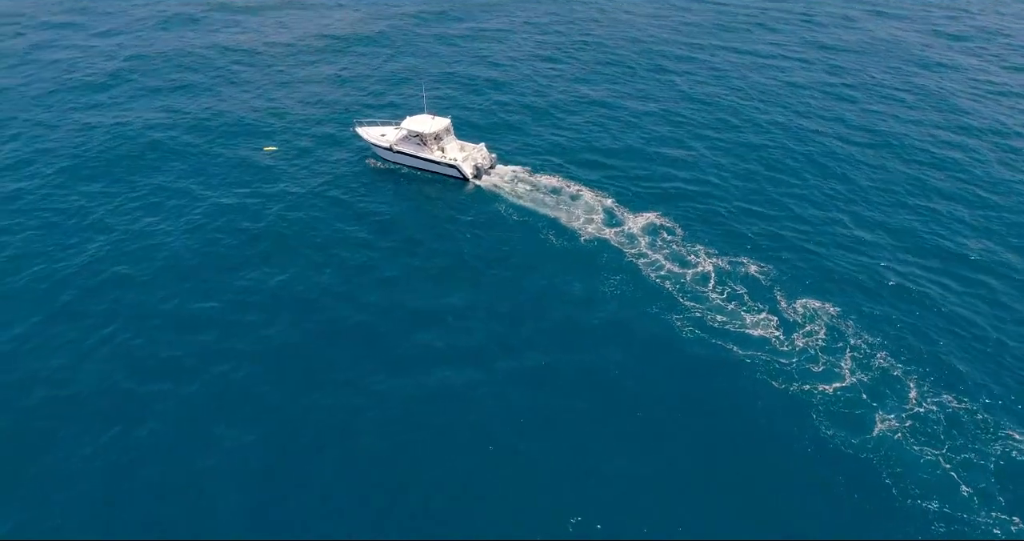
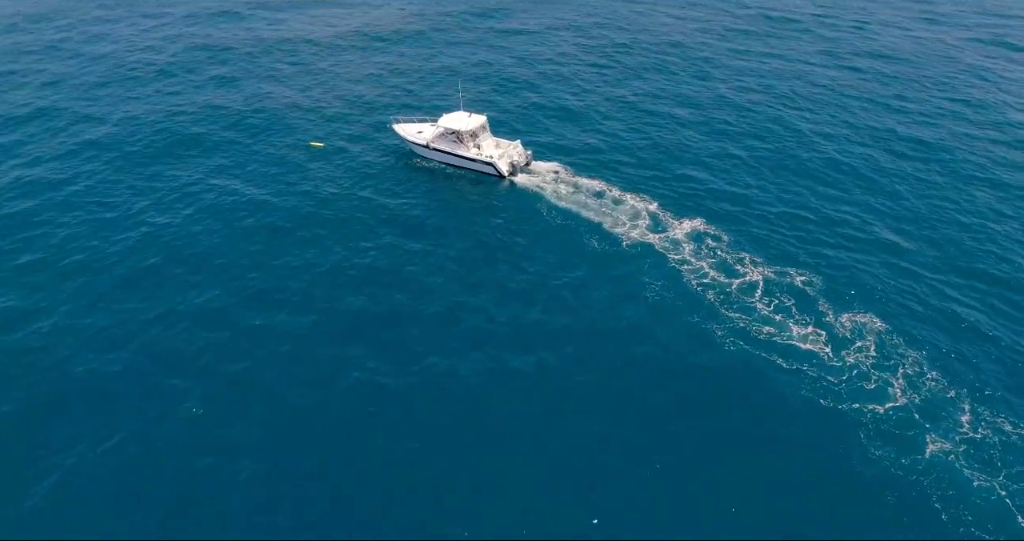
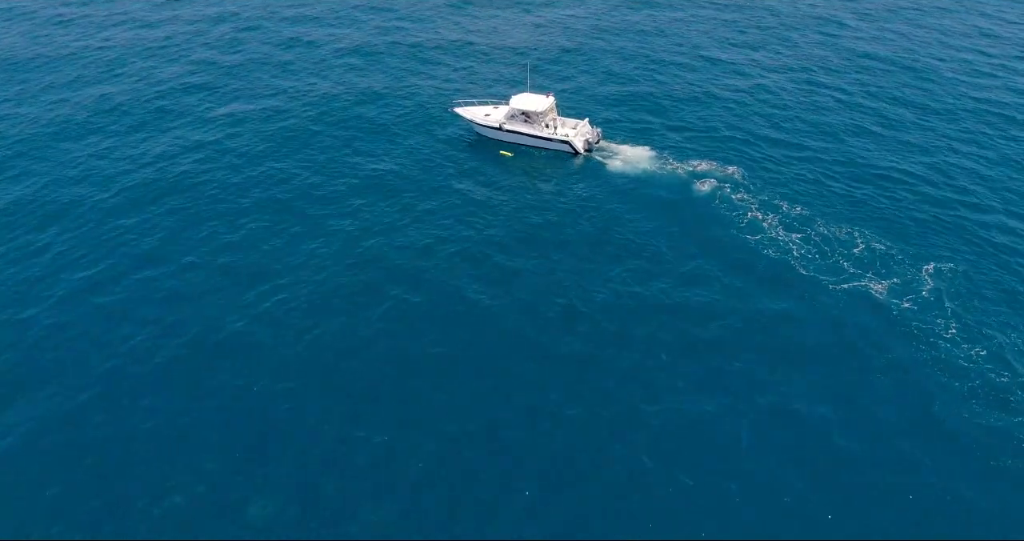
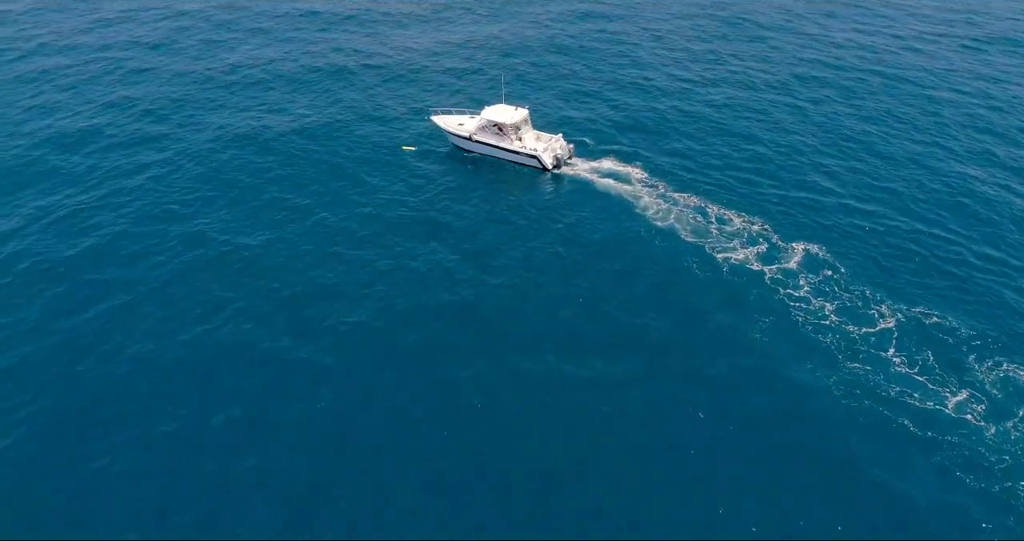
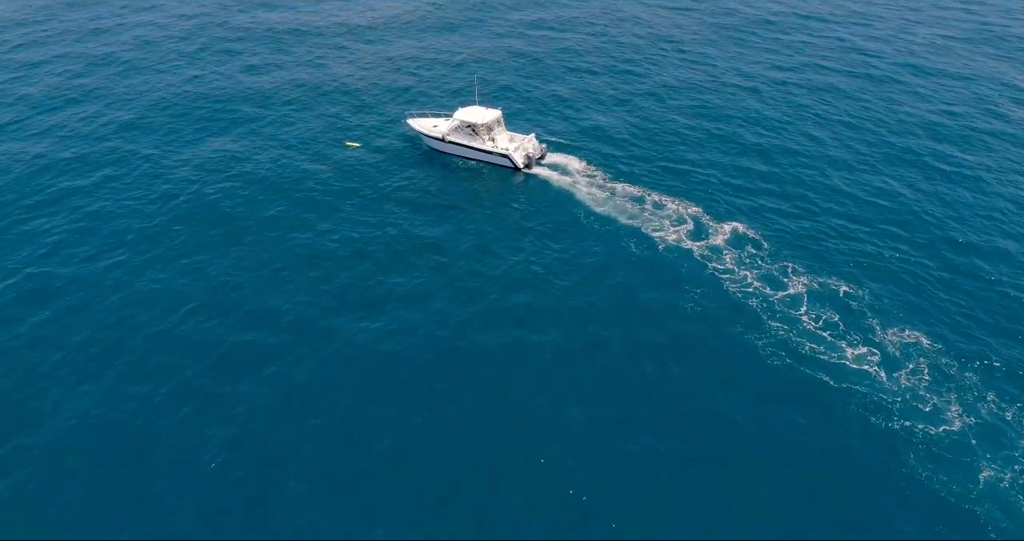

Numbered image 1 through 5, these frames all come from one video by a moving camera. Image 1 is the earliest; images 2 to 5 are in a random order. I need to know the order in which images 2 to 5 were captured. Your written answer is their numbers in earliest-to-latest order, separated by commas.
2, 5, 4, 3
